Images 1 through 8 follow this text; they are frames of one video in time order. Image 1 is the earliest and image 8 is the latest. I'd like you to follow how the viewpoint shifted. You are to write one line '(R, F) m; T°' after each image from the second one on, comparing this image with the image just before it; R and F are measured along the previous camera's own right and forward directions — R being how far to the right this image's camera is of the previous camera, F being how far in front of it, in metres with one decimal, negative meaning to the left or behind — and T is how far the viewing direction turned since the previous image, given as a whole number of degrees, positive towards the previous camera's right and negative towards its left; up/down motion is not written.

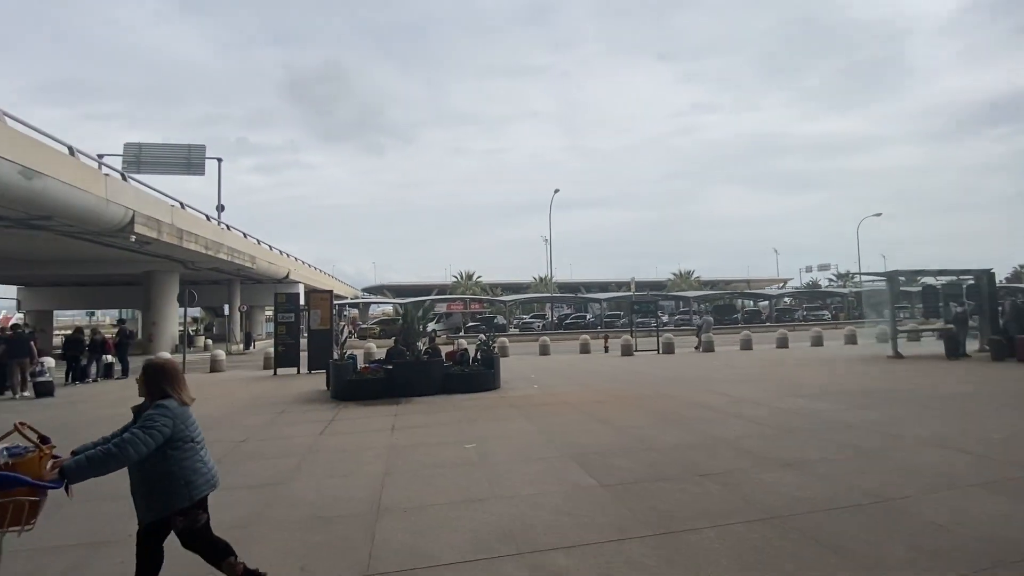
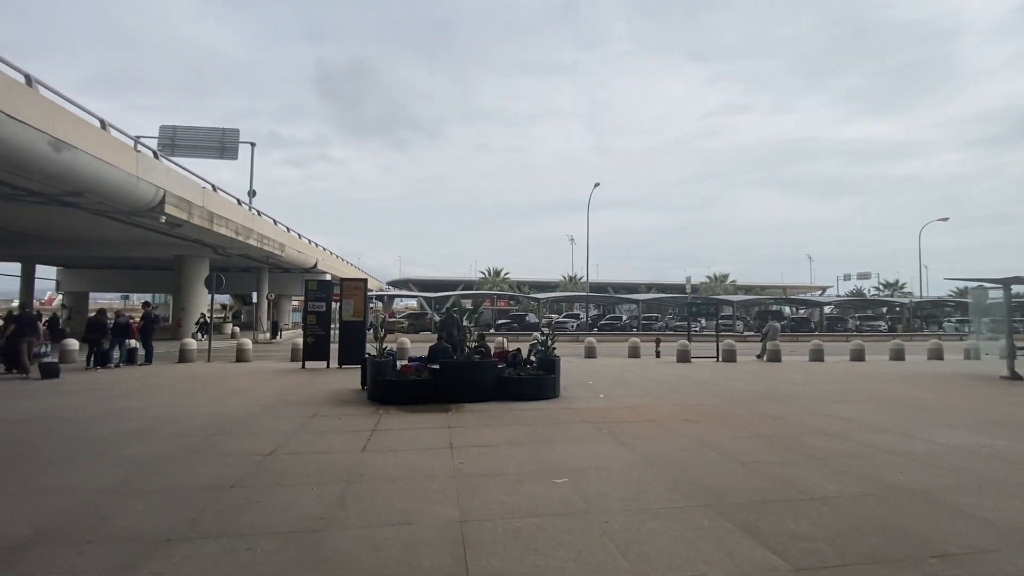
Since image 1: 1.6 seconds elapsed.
(-0.9, +1.4) m; -3°
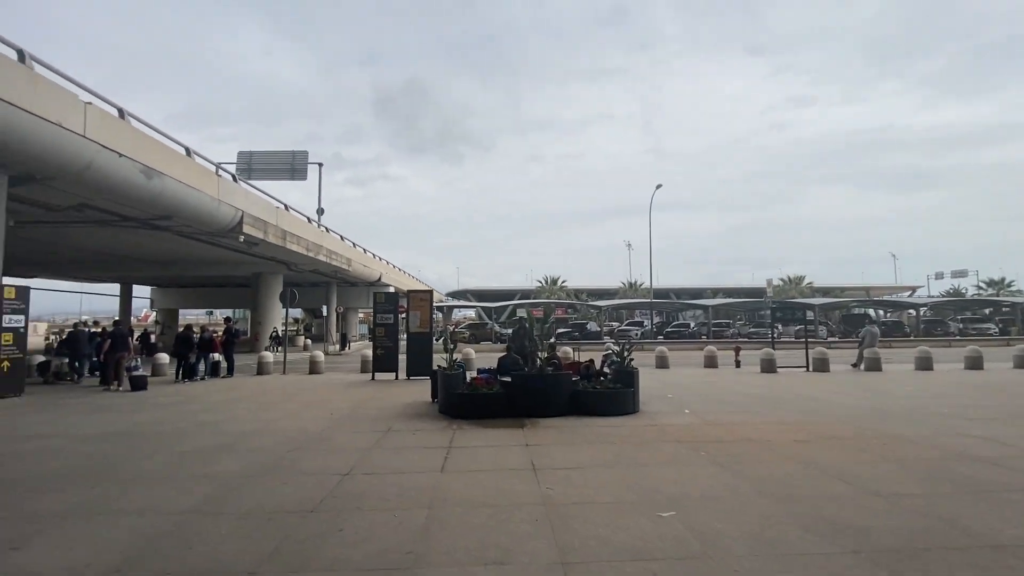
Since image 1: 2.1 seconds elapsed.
(-0.3, +0.4) m; -7°
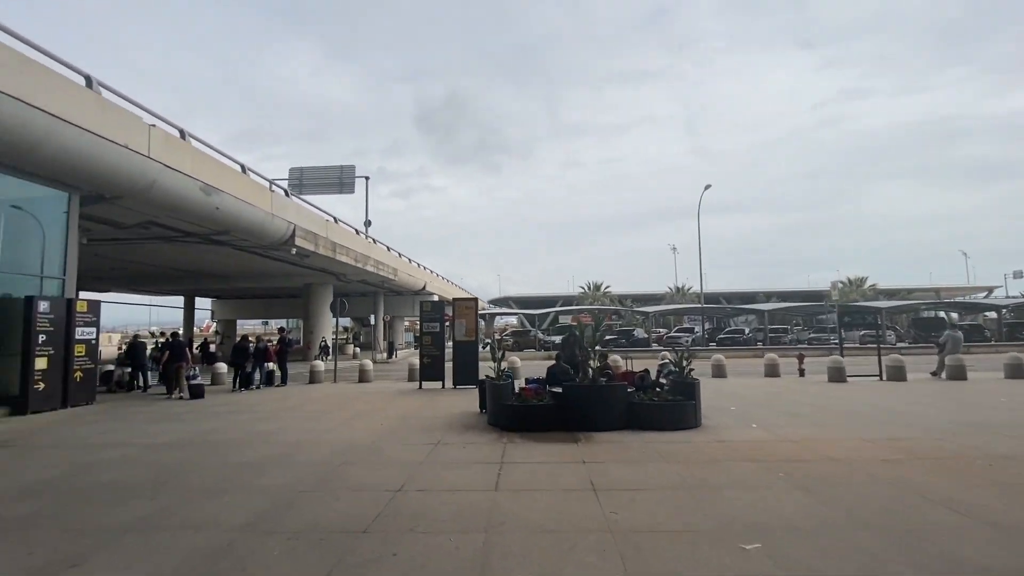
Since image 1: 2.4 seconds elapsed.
(-0.1, +0.3) m; -5°
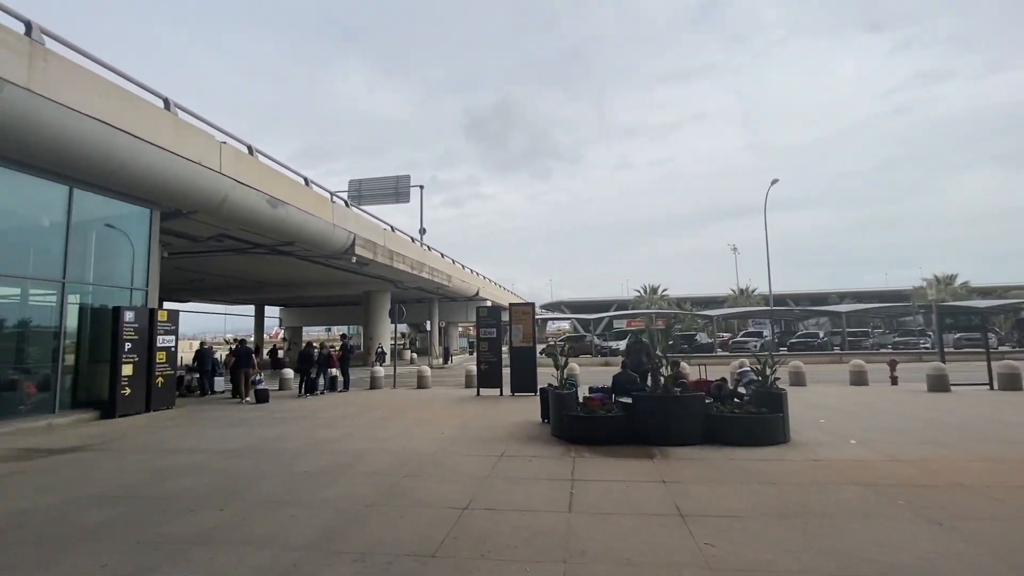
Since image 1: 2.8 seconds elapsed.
(-0.2, +0.4) m; -6°
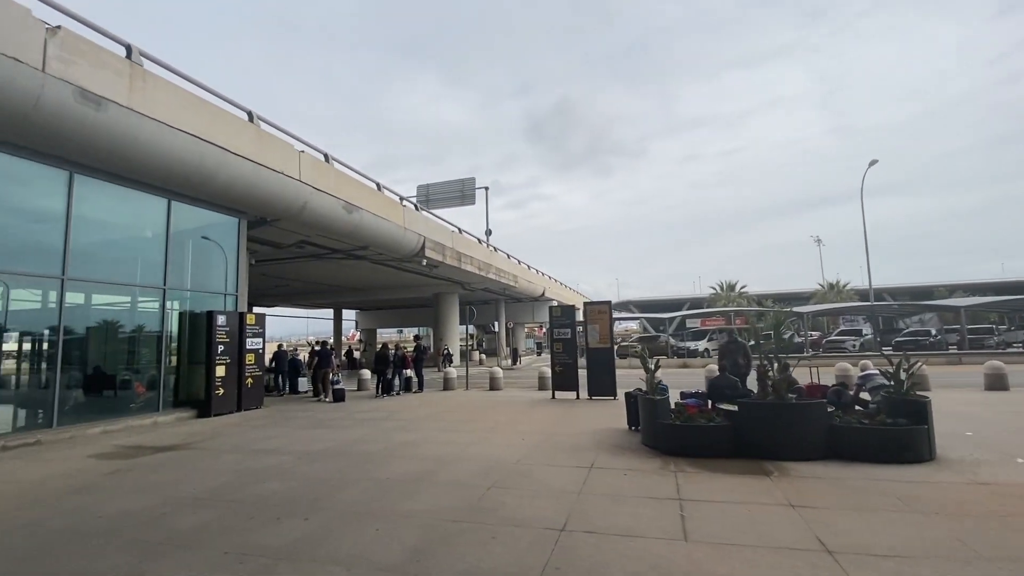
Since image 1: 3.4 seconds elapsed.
(-0.3, +0.5) m; -8°
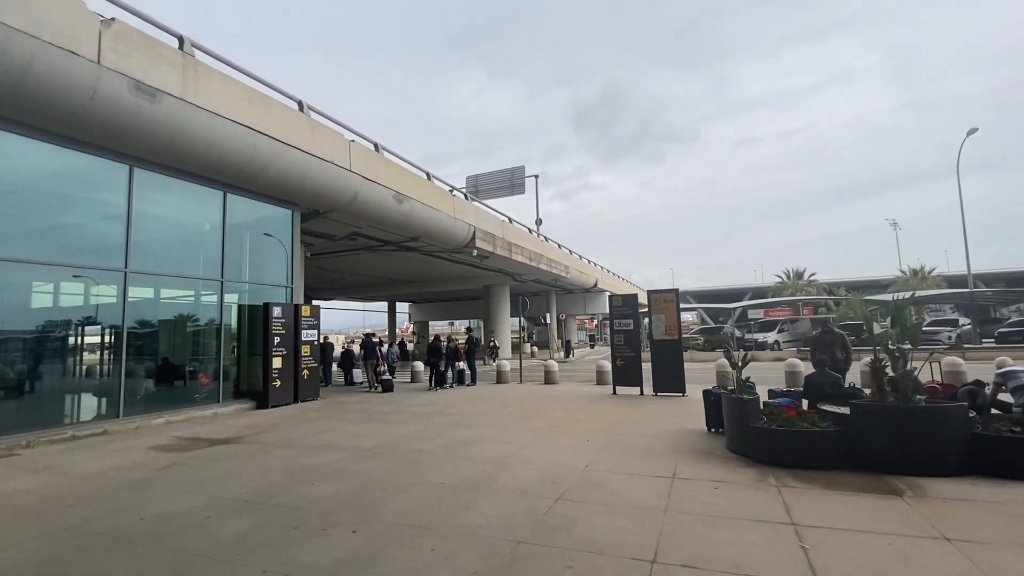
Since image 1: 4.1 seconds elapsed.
(-0.2, +0.7) m; -6°
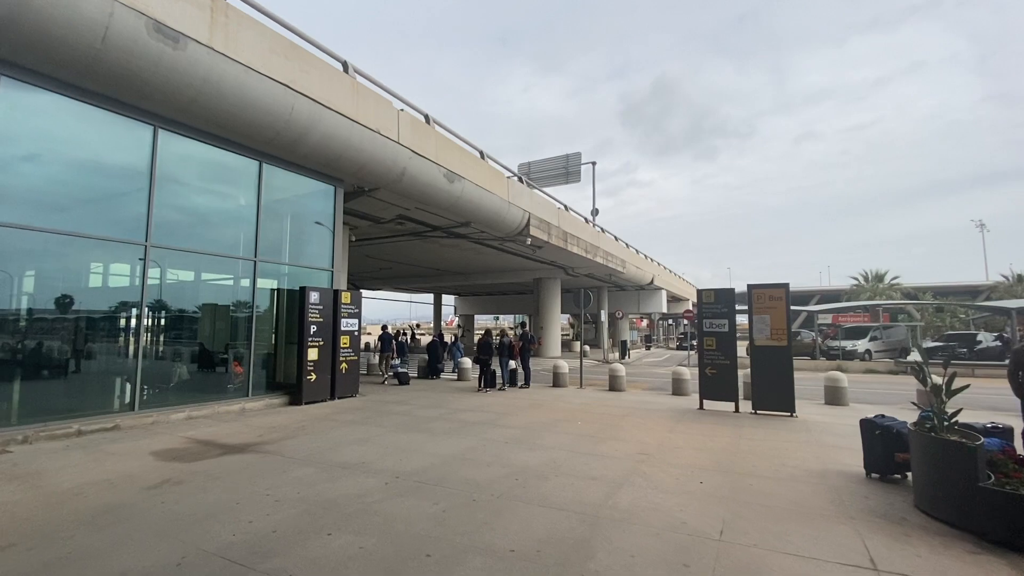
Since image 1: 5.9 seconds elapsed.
(-0.5, +1.8) m; -5°
